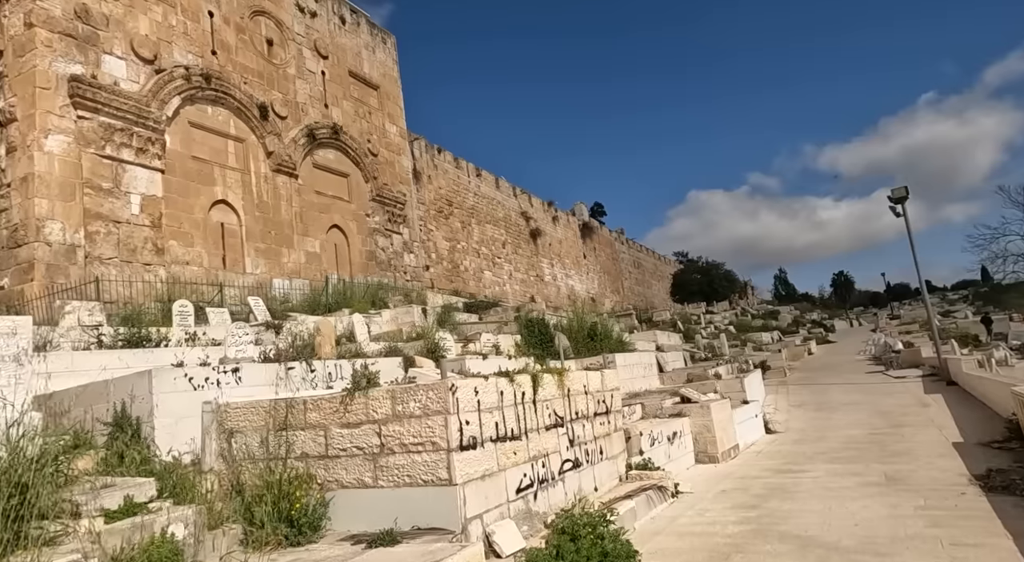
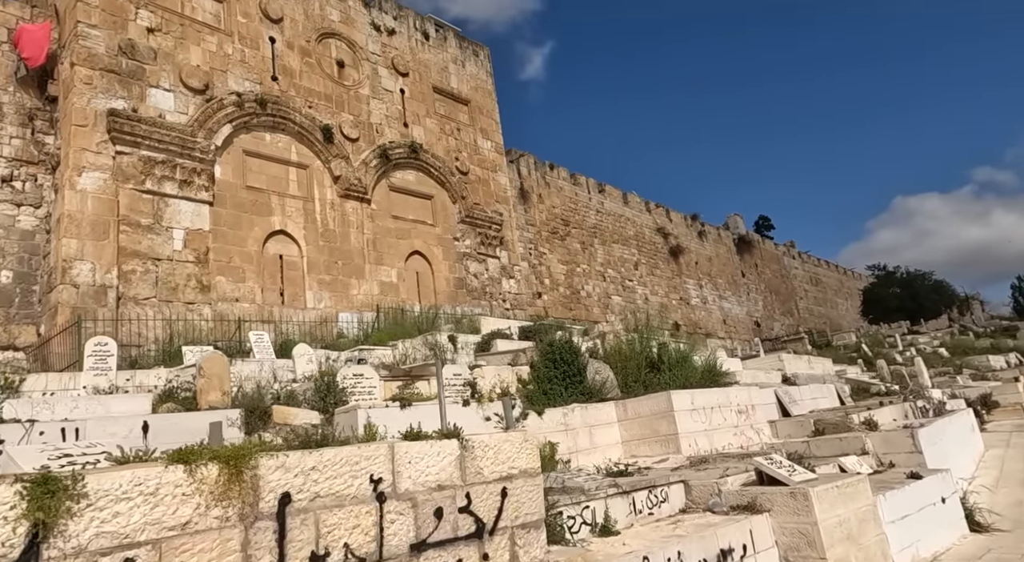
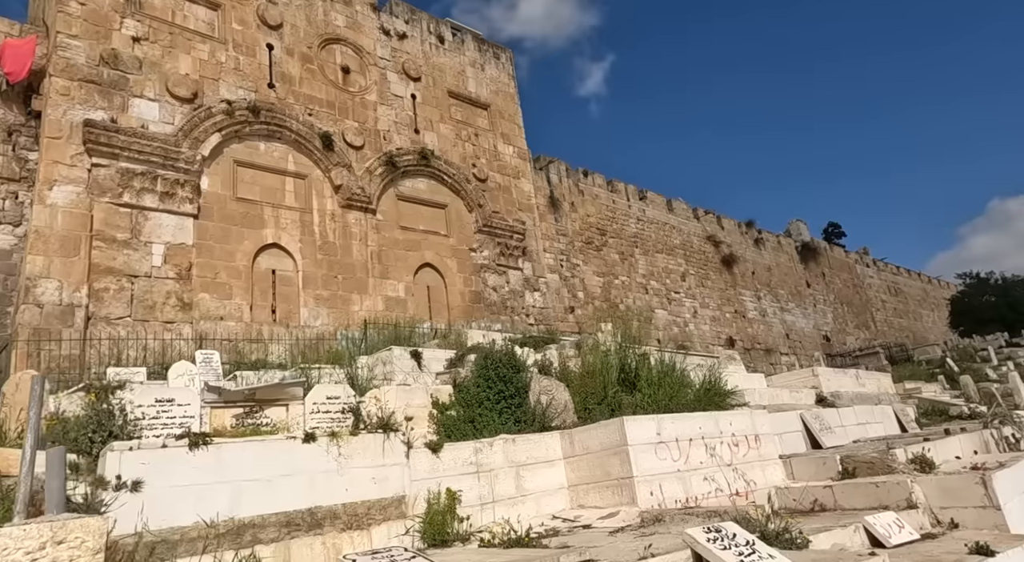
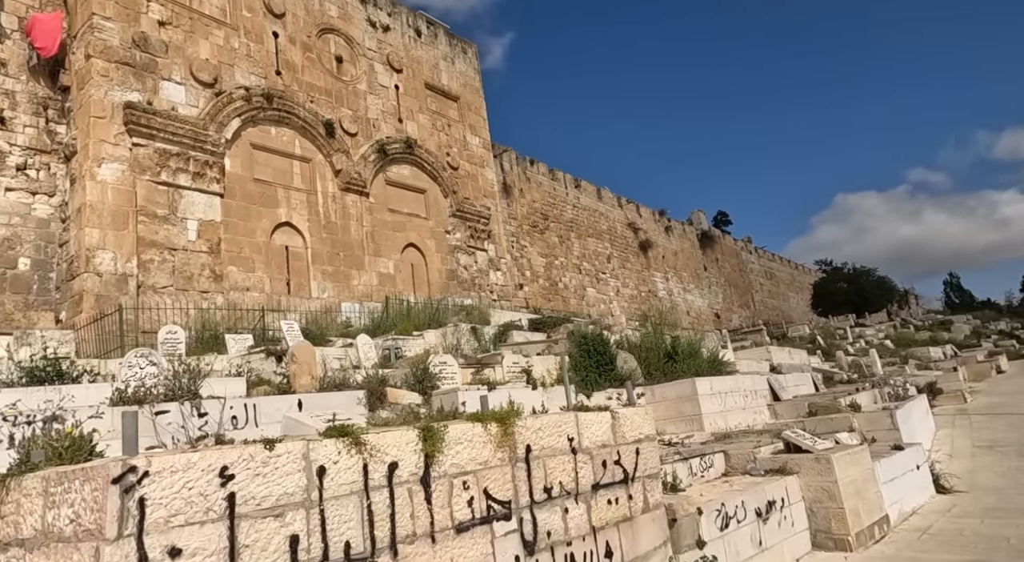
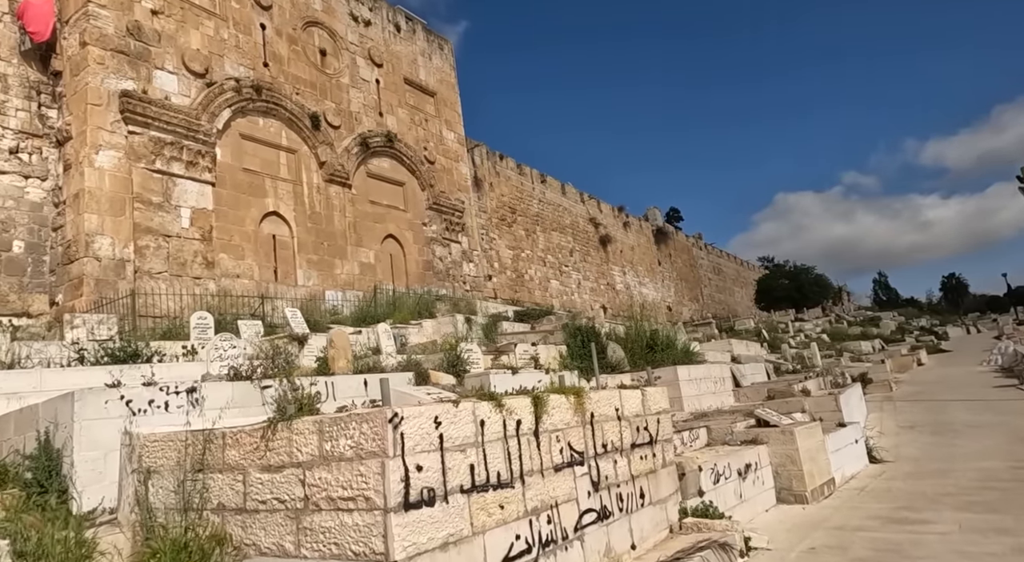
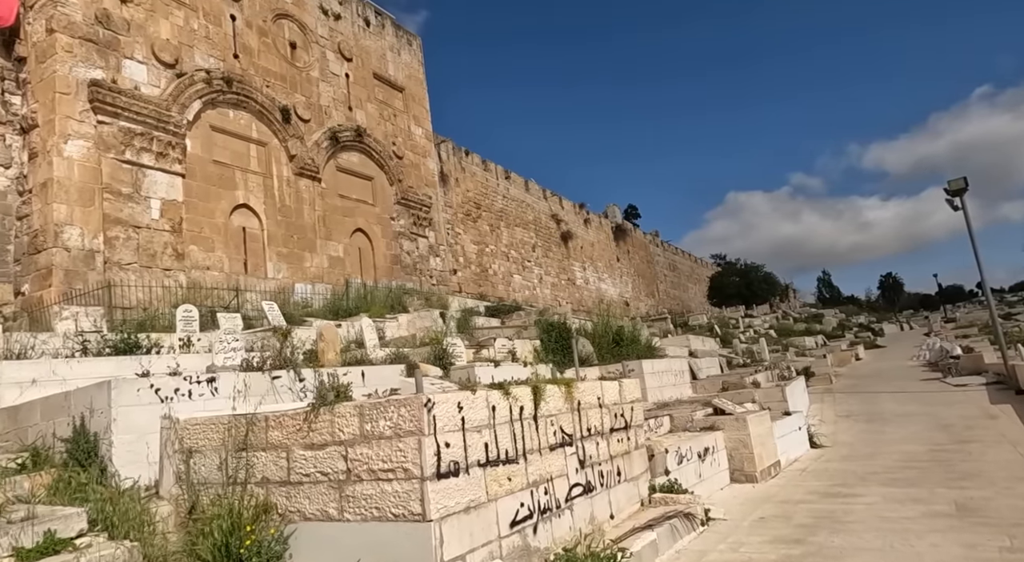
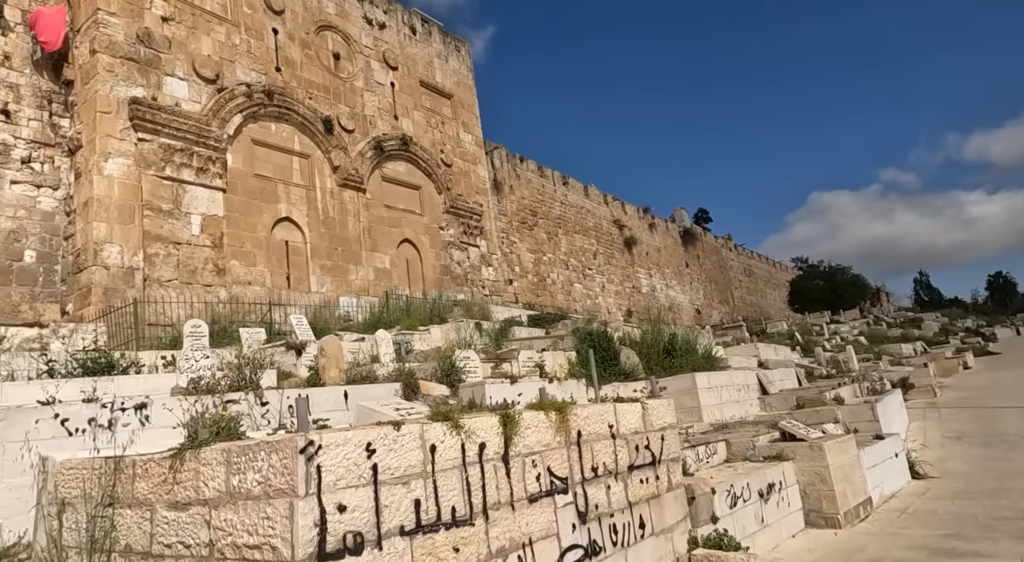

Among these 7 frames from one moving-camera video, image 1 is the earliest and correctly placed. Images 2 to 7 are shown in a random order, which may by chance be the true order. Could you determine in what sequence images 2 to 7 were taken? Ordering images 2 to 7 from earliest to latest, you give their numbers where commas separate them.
6, 5, 7, 4, 2, 3
